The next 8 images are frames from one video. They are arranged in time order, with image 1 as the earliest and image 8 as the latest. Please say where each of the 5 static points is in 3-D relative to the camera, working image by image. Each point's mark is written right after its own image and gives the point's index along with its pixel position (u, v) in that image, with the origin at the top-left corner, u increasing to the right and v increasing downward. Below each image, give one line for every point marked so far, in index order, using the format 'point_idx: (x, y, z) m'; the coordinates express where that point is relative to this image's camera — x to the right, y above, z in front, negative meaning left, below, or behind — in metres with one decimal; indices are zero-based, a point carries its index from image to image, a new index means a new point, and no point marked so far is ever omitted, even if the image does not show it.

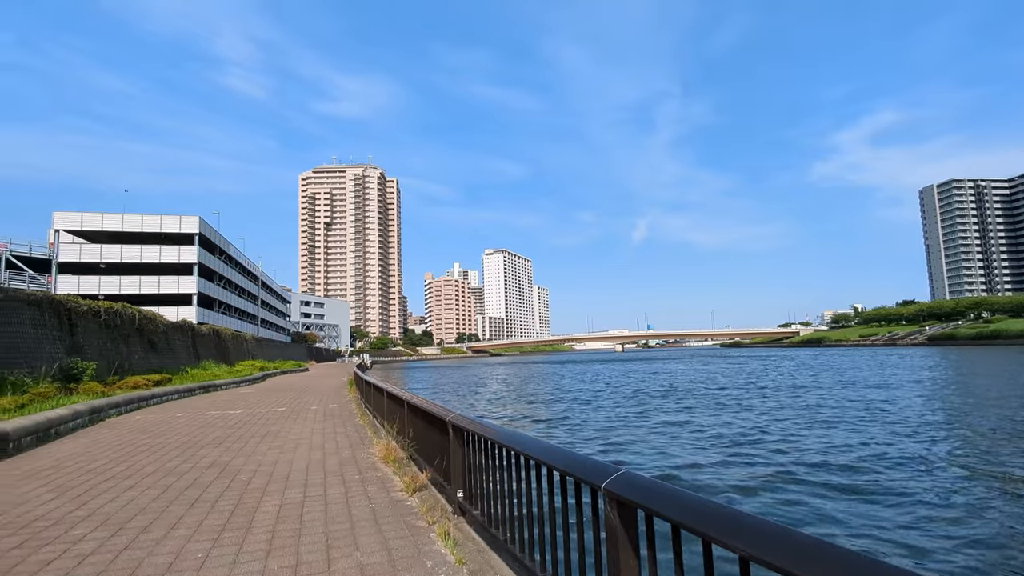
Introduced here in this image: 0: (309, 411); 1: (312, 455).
0: (-5.0, -3.0, +15.0) m
1: (-2.8, -2.3, +8.5) m
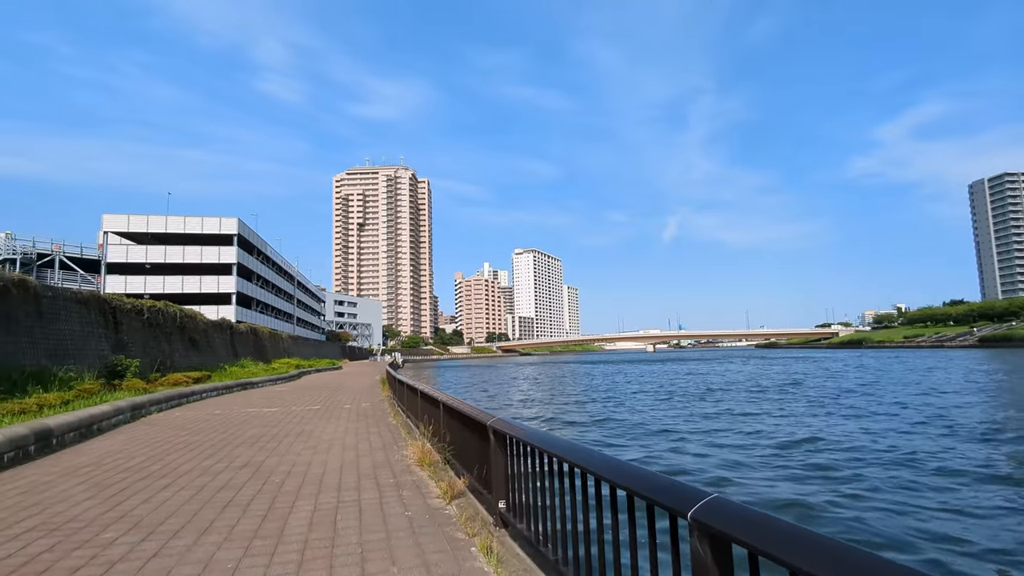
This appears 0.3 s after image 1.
0: (-4.1, -3.0, +14.9) m
1: (-2.3, -2.3, +8.4) m
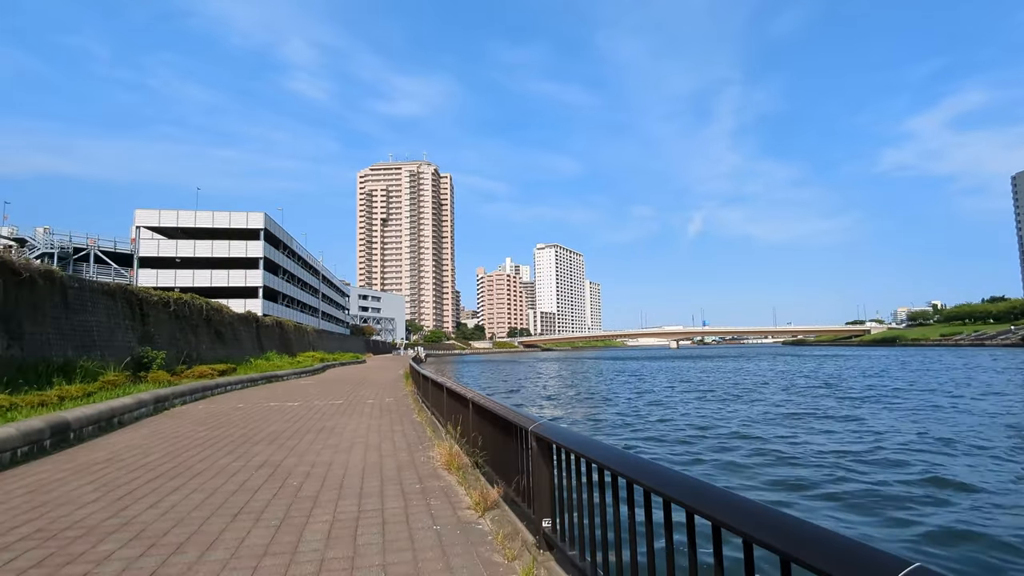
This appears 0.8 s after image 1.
0: (-3.5, -2.8, +14.6) m
1: (-1.9, -2.2, +8.0) m
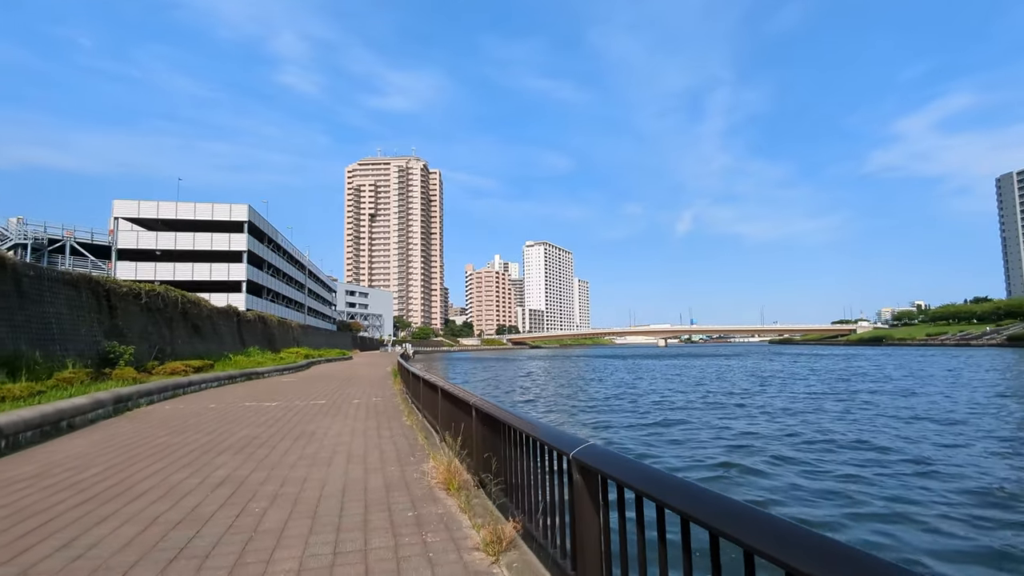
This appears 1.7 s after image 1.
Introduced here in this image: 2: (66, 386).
0: (-3.6, -2.6, +13.5) m
1: (-1.8, -2.0, +6.9) m
2: (-8.2, -1.8, +11.2) m
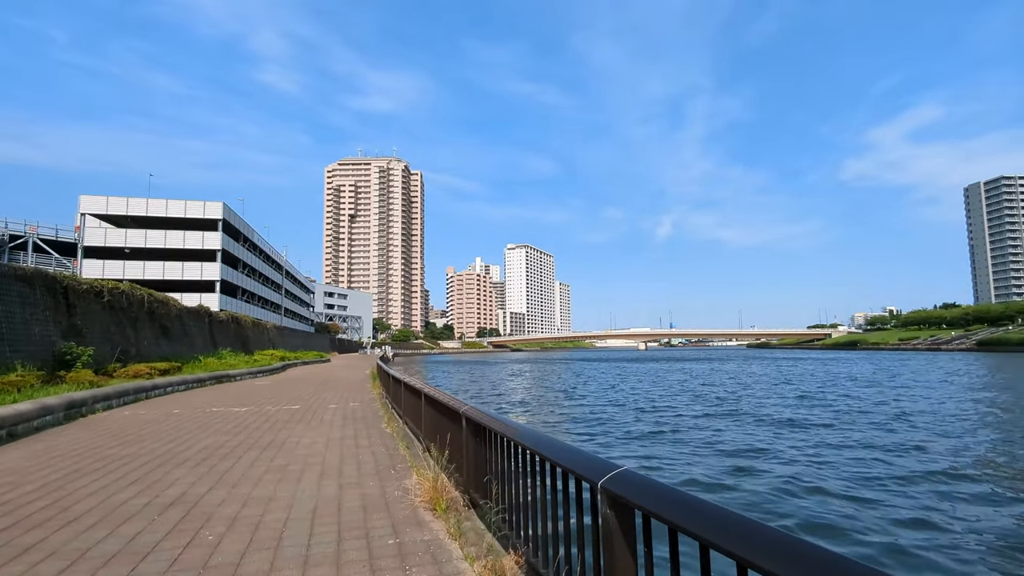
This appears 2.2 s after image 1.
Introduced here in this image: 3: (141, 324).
0: (-3.9, -2.5, +12.7) m
1: (-1.9, -2.0, +6.2) m
2: (-8.4, -1.7, +10.3) m
3: (-12.0, -1.2, +19.7) m
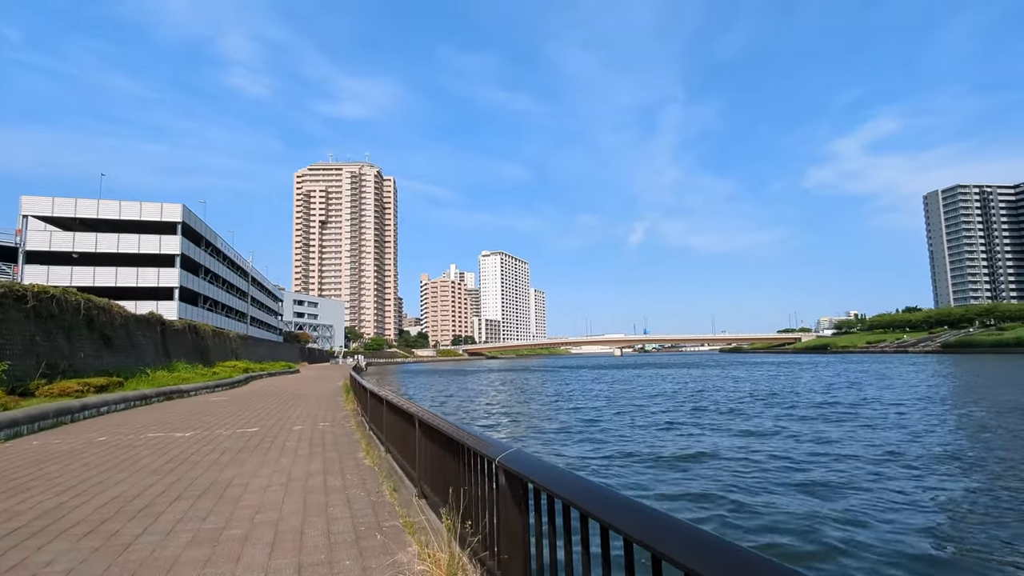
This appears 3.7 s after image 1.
0: (-3.8, -2.5, +10.5) m
1: (-1.6, -1.8, +4.1) m
2: (-8.3, -1.7, +7.9) m
3: (-12.3, -1.3, +17.2) m
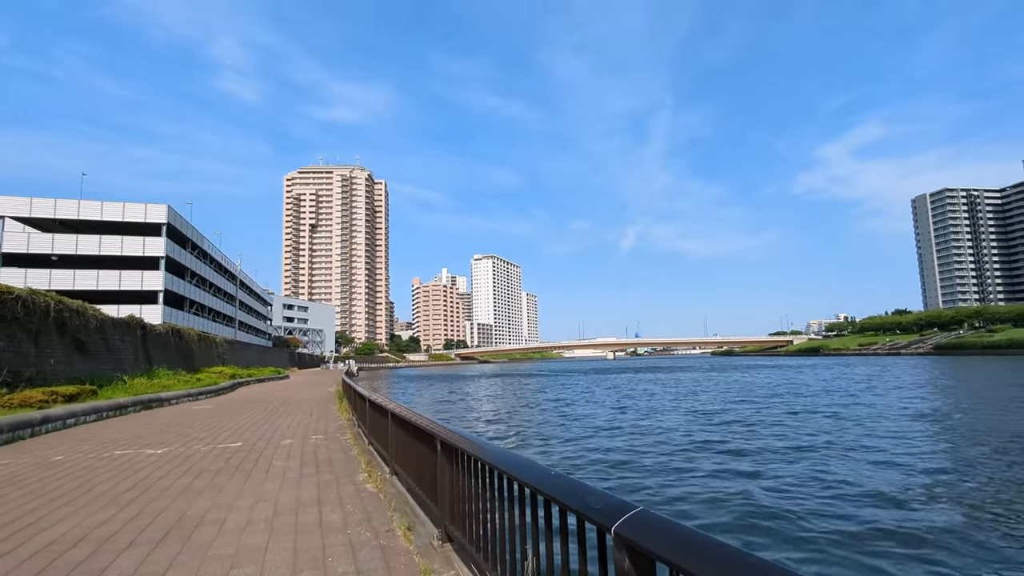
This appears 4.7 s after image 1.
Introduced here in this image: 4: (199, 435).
0: (-3.5, -2.4, +9.3) m
1: (-1.2, -1.7, +2.9) m
2: (-8.0, -1.6, +6.6) m
3: (-12.1, -1.3, +15.8) m
4: (-5.5, -2.6, +10.8) m
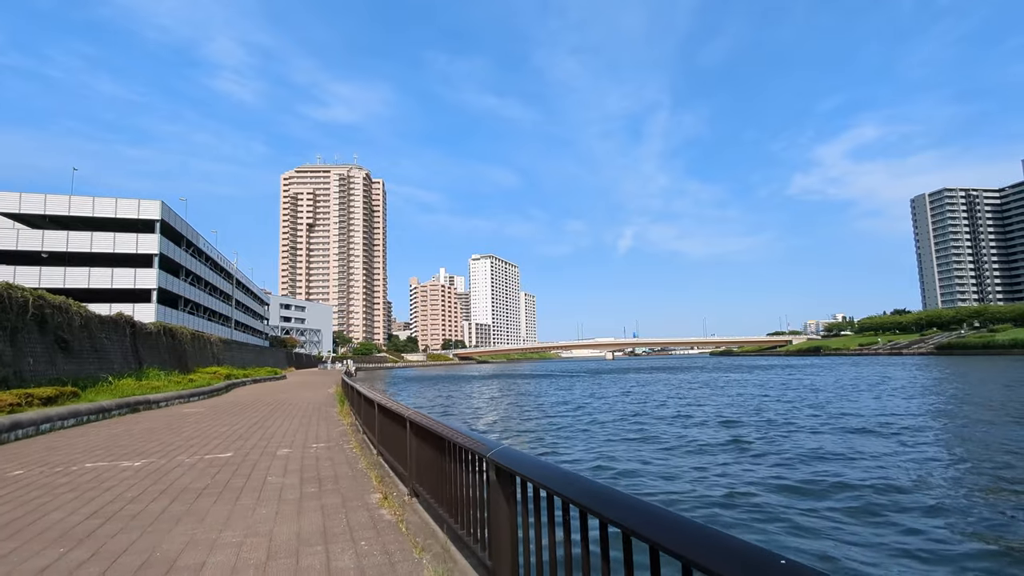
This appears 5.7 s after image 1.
0: (-3.2, -2.3, +8.1) m
1: (-0.8, -1.6, +1.8) m
2: (-7.6, -1.5, +5.4) m
3: (-11.7, -1.1, +14.6) m
4: (-5.1, -2.4, +9.6) m
